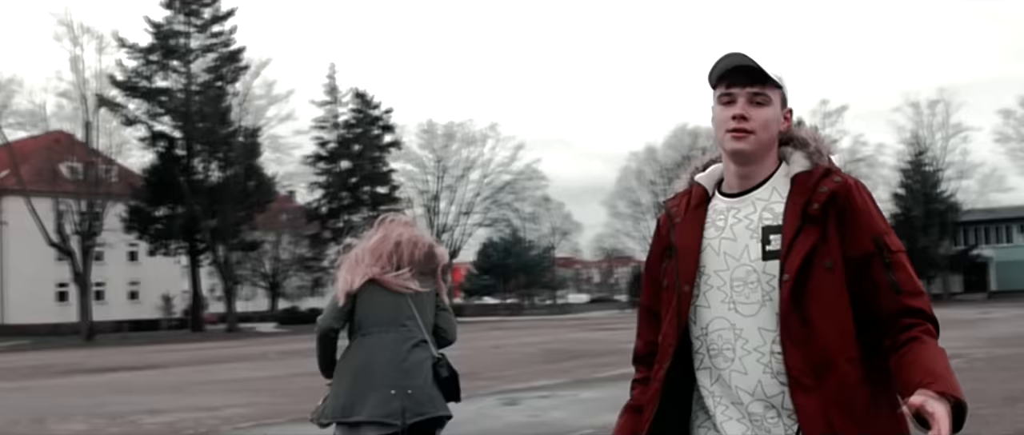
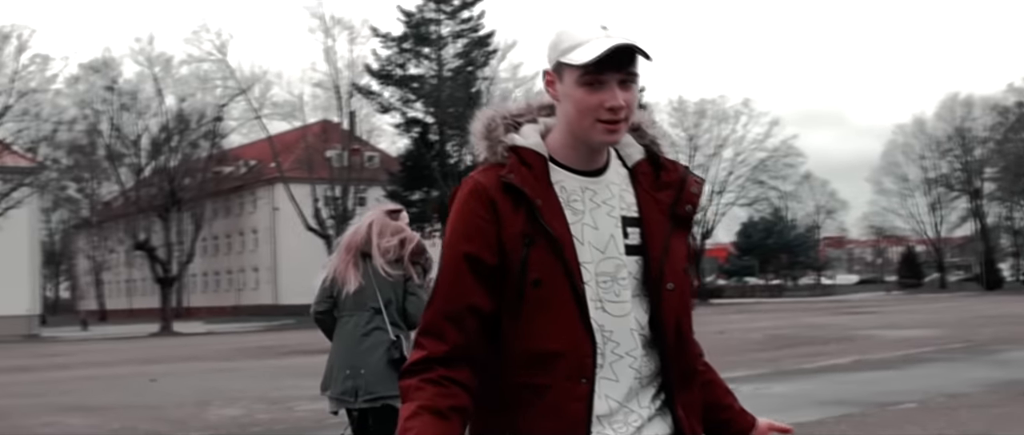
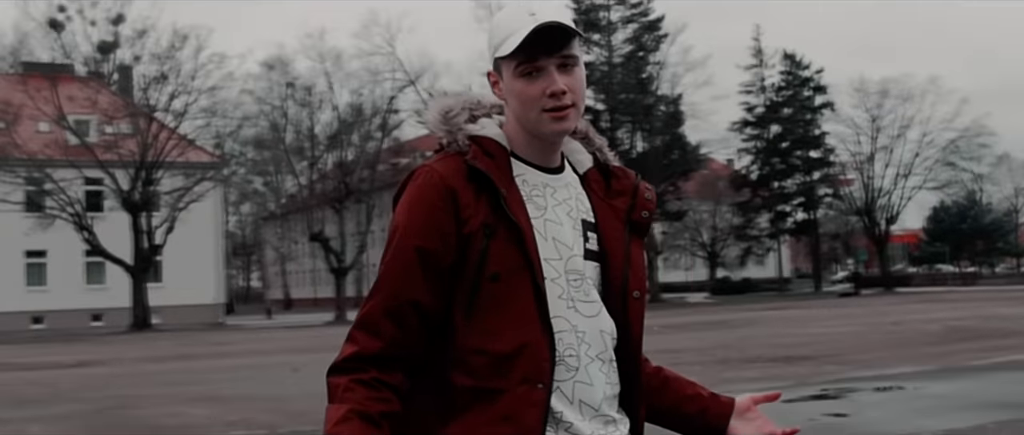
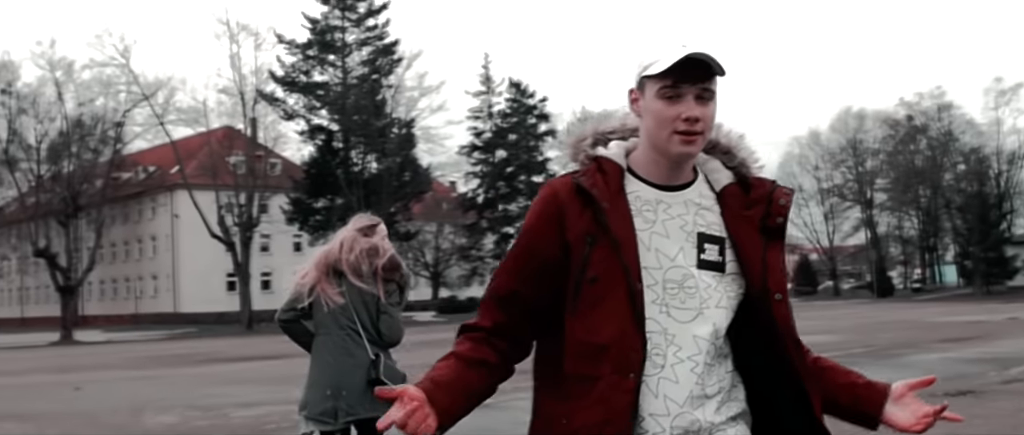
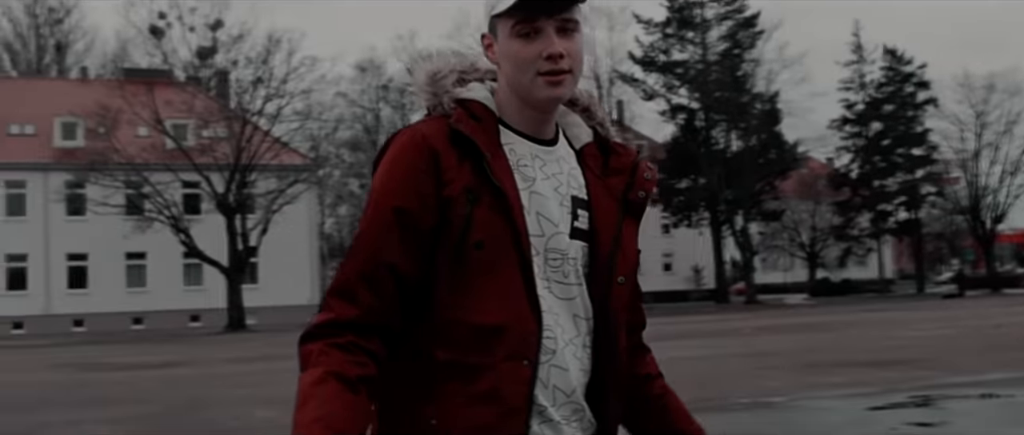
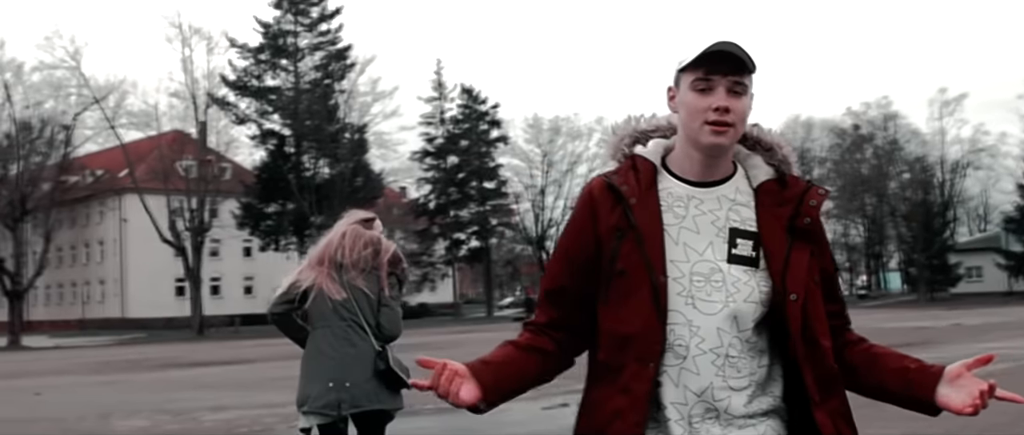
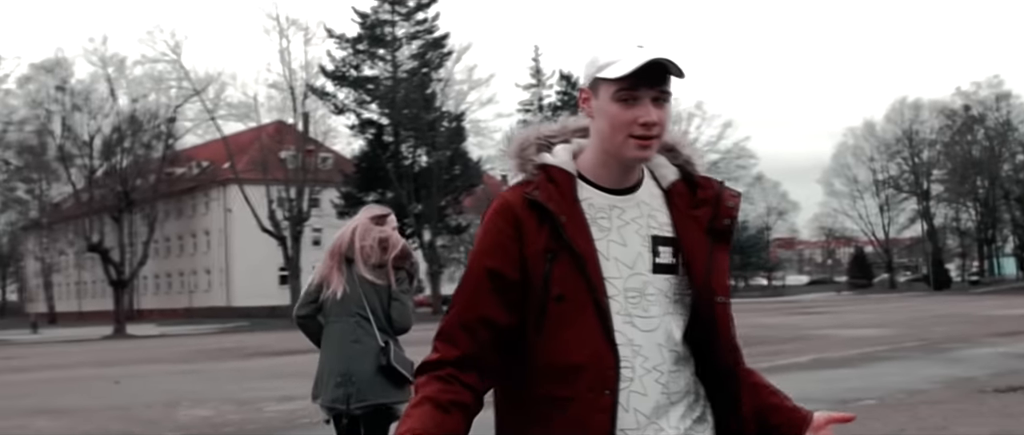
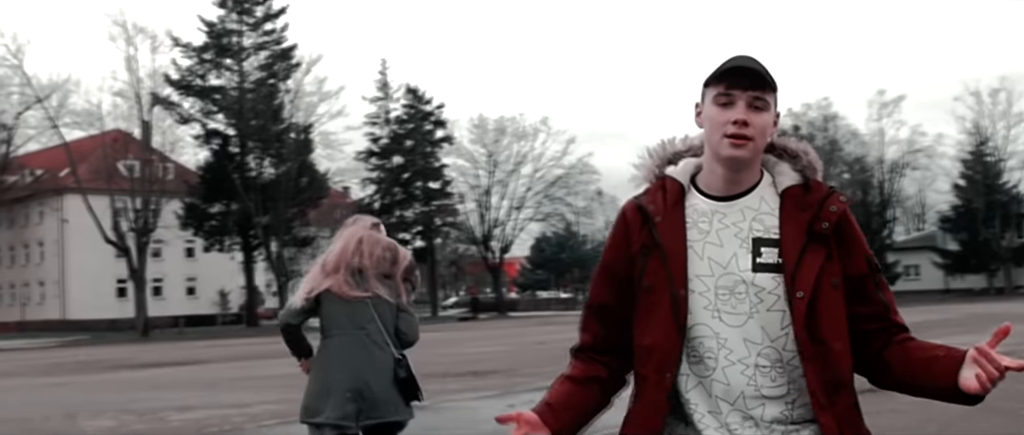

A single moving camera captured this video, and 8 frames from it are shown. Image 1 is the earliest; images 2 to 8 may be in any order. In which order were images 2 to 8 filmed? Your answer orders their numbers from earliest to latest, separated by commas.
8, 6, 4, 7, 2, 3, 5
